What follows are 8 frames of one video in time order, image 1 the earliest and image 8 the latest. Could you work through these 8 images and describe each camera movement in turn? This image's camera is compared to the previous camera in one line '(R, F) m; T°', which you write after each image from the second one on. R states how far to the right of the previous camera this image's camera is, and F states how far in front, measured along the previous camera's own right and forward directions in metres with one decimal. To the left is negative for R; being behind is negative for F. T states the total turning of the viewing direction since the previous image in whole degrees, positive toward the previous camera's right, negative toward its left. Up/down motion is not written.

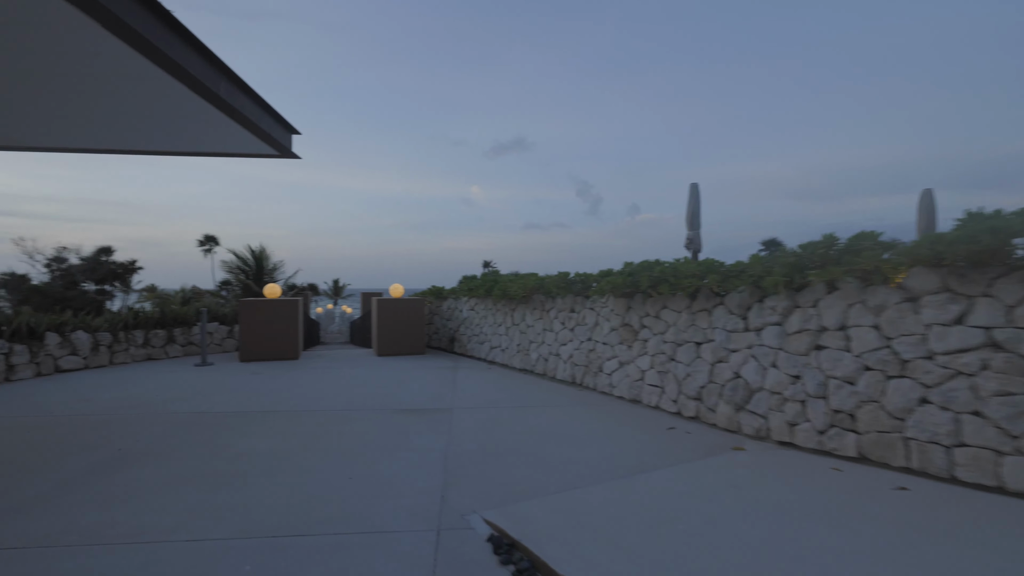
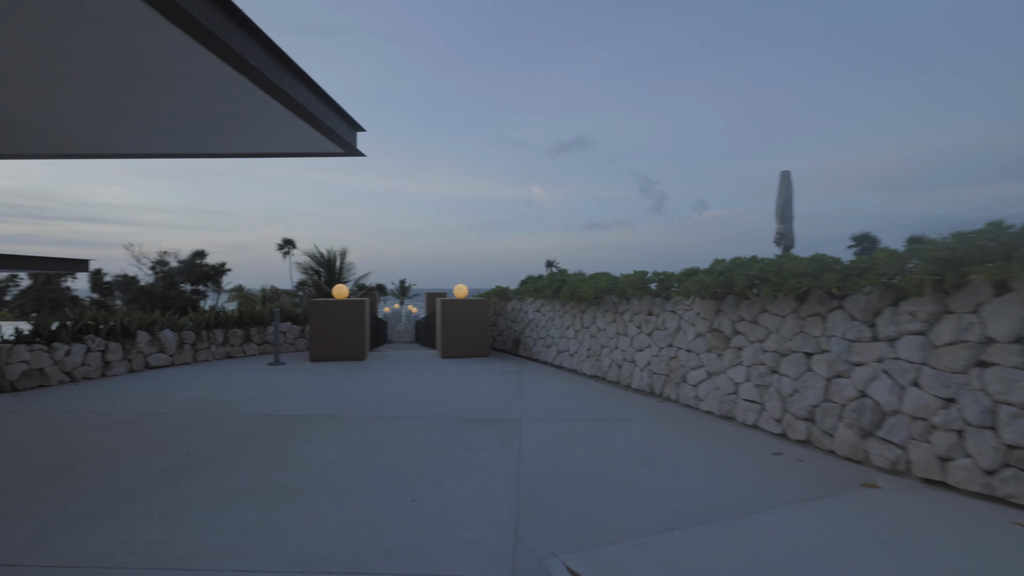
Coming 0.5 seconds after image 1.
(-0.1, +0.4) m; -7°
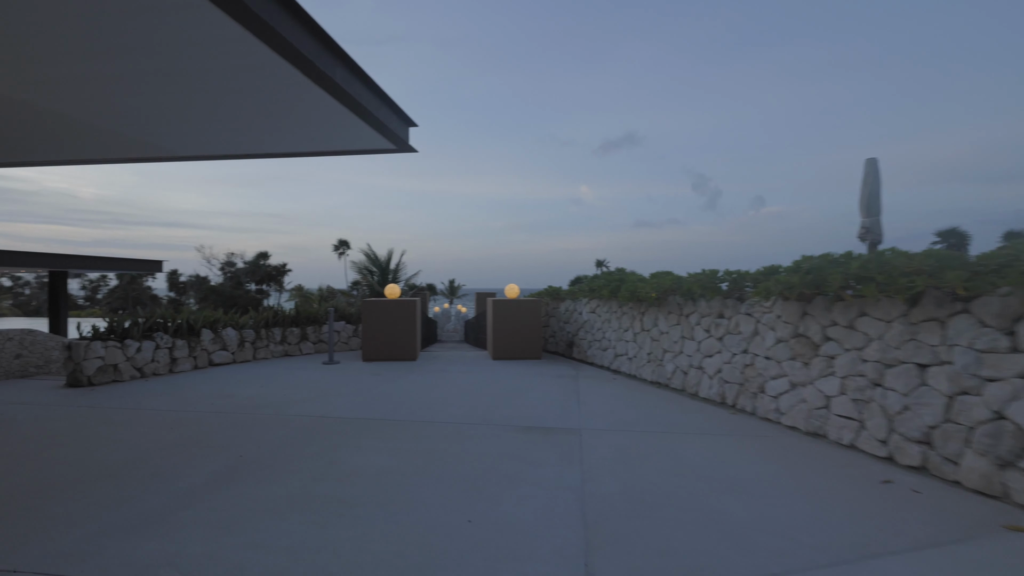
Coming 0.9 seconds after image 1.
(-0.1, +0.3) m; -6°
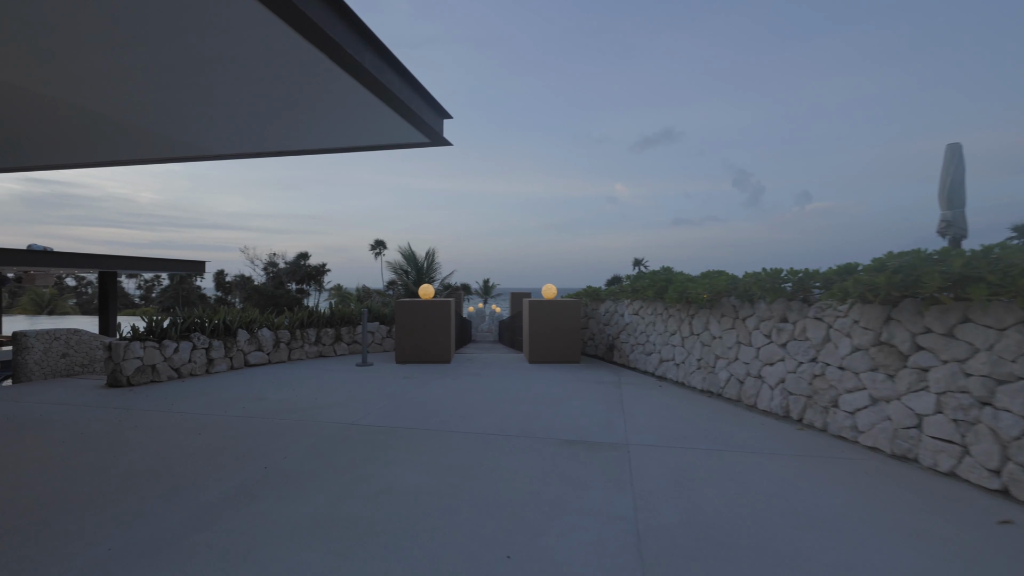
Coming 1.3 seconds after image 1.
(-0.1, +0.3) m; -4°
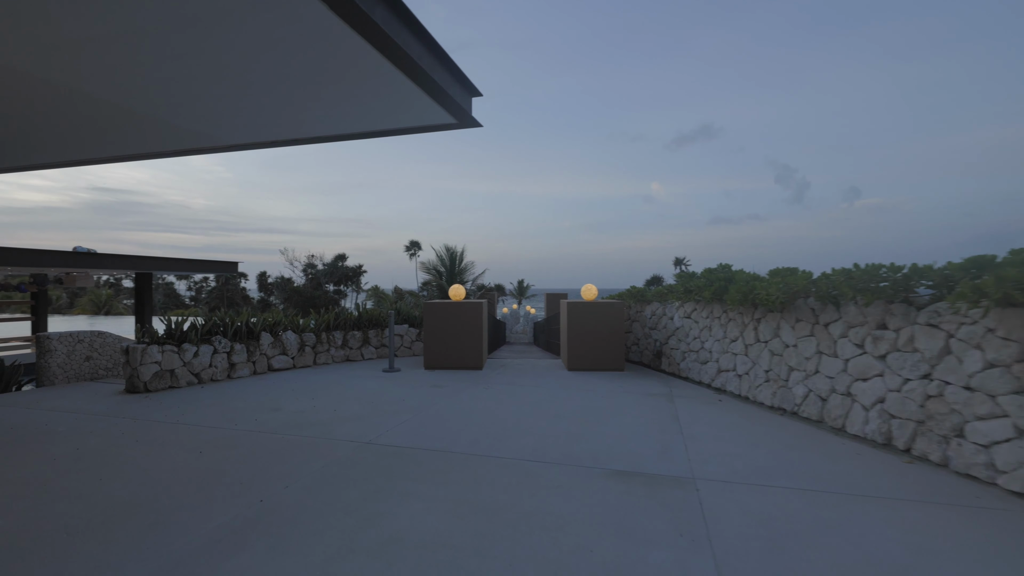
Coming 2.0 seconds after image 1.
(0.0, +0.6) m; -4°
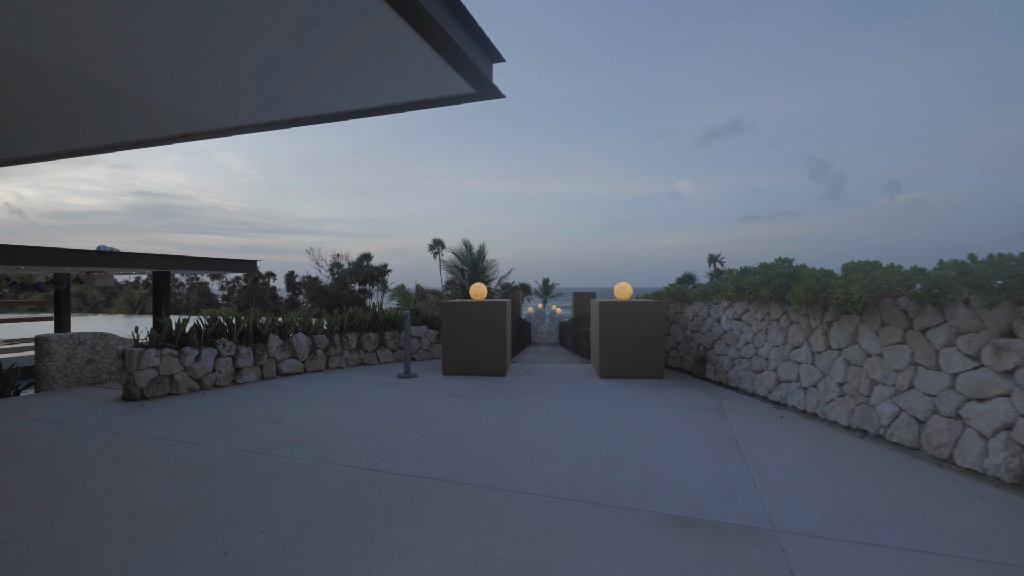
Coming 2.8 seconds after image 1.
(0.0, +0.6) m; -3°
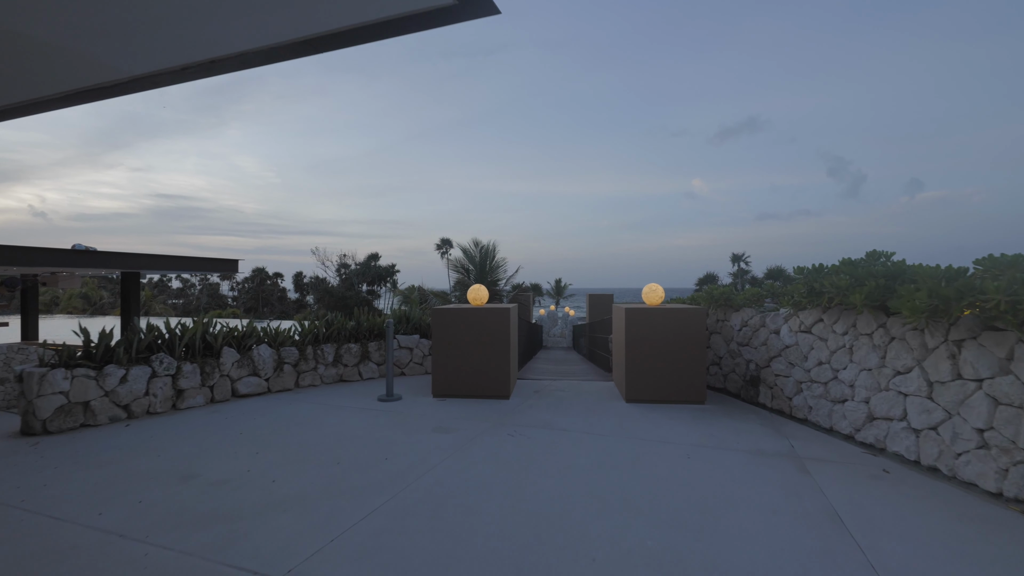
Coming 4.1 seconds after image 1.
(+0.1, +1.2) m; -1°
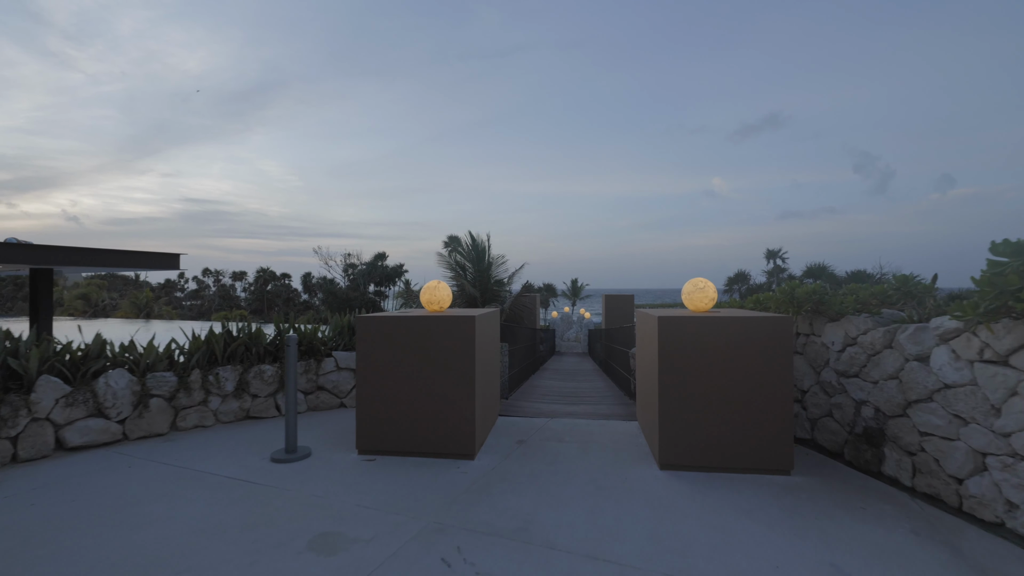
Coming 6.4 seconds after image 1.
(+0.4, +1.9) m; -2°
